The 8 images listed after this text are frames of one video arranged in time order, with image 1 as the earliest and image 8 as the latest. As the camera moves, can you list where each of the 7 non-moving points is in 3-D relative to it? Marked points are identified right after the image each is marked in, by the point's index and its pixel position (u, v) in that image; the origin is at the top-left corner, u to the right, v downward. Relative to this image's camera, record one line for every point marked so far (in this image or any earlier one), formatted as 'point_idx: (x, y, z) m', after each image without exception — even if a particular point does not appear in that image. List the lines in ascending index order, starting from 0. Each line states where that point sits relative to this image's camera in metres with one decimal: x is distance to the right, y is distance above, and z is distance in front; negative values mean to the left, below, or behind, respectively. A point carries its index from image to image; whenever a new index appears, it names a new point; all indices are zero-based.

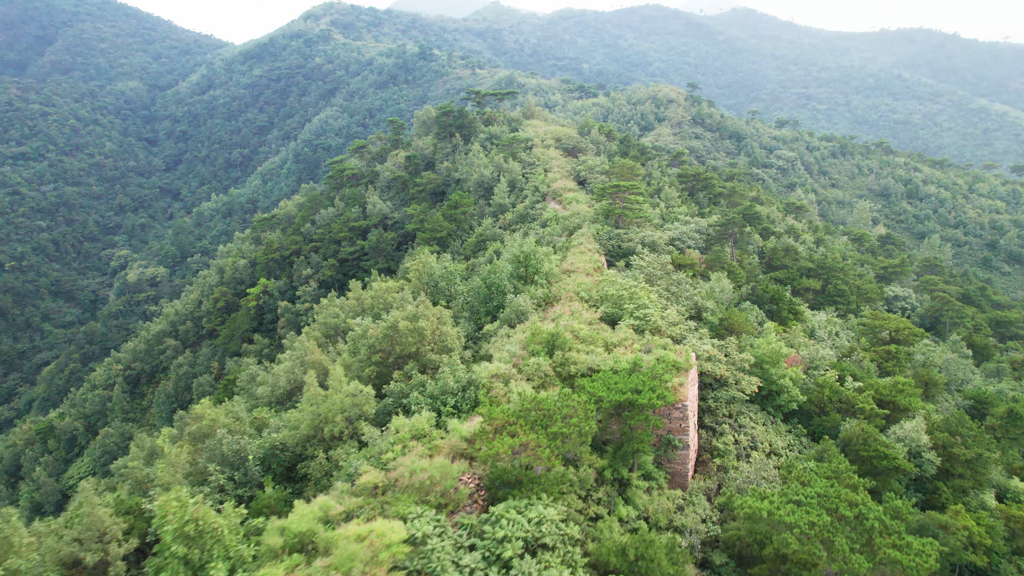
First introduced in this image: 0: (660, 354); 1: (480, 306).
0: (+2.5, -1.1, +11.2) m
1: (-0.7, -0.4, +15.5) m
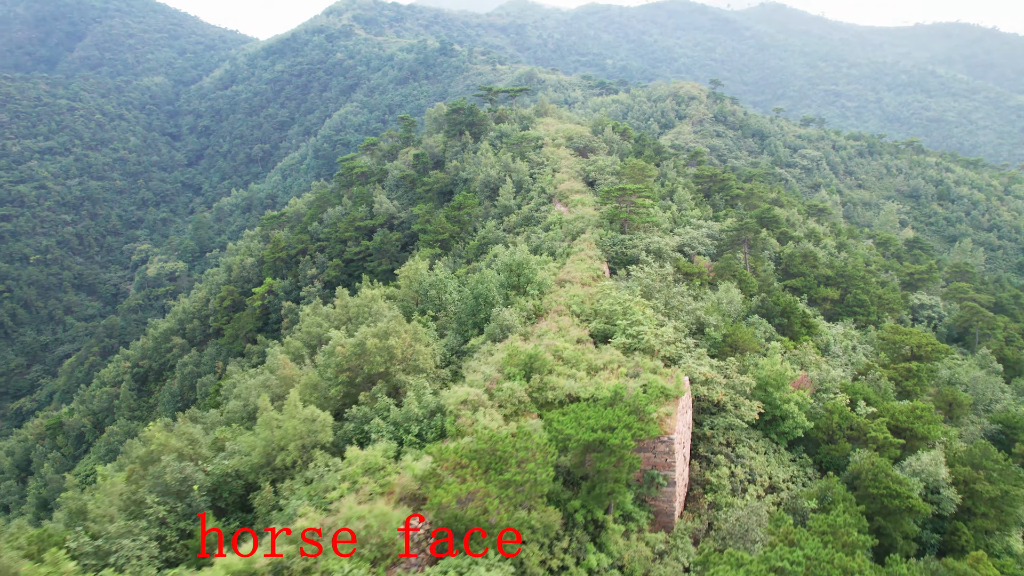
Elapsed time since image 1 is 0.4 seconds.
0: (+2.1, -1.4, +10.3) m
1: (-1.0, -0.6, +14.6) m
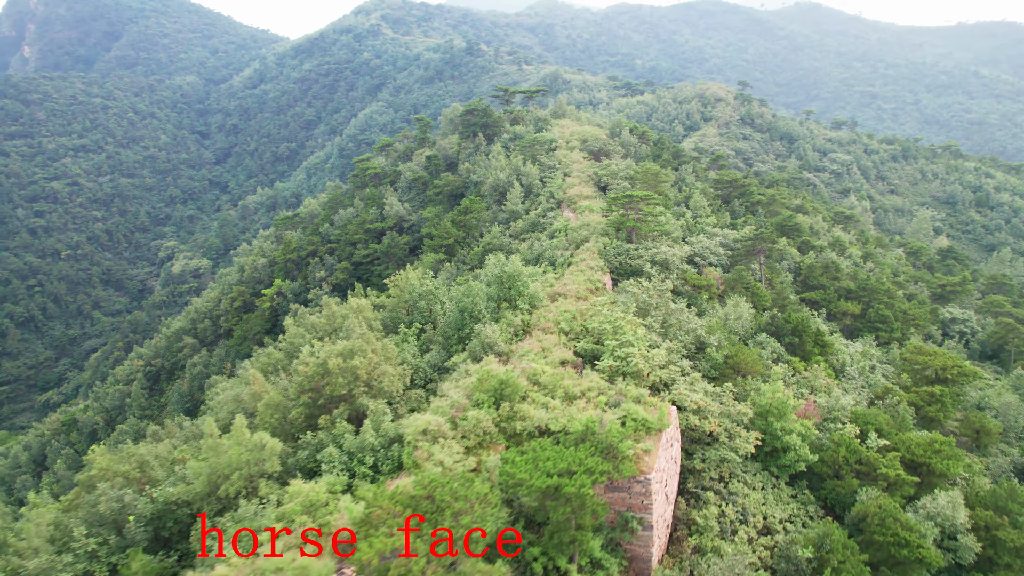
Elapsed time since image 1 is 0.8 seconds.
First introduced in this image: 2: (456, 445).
0: (+1.6, -1.7, +9.5) m
1: (-1.2, -0.9, +13.9) m
2: (-0.7, -2.0, +8.5) m
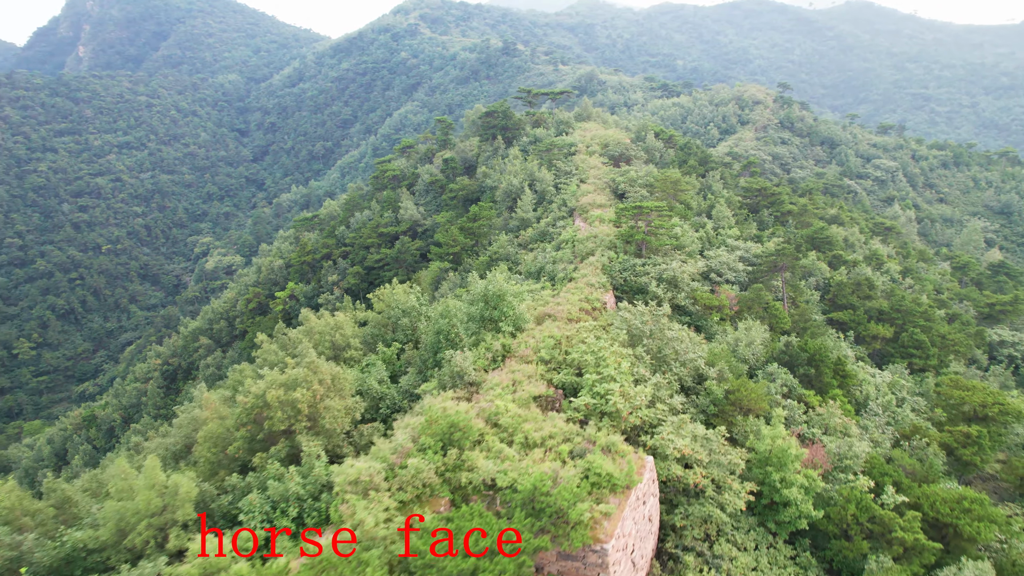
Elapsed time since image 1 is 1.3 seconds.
0: (+1.0, -2.2, +8.3) m
1: (-1.6, -1.3, +12.9) m
2: (-1.4, -2.4, +7.5) m
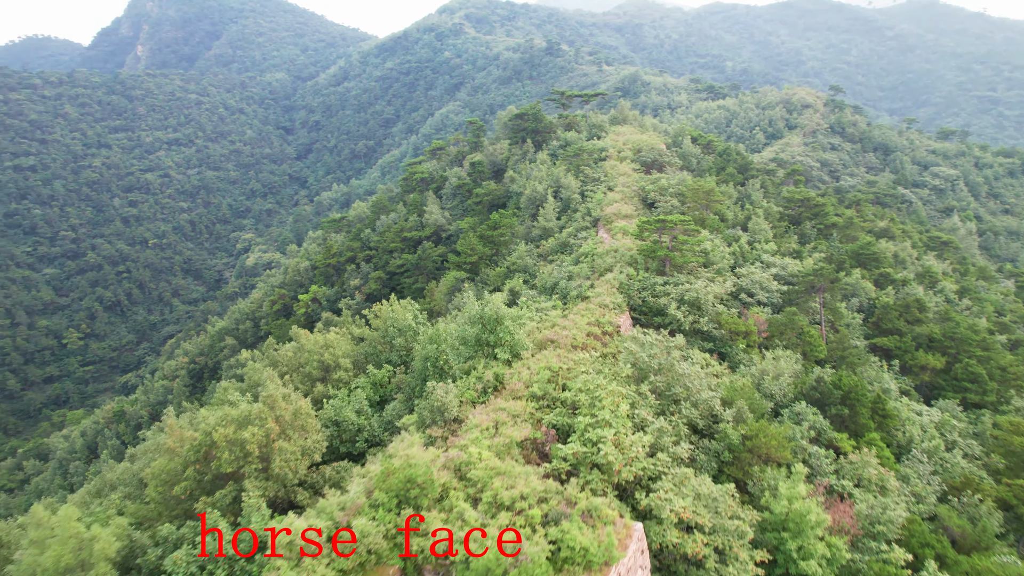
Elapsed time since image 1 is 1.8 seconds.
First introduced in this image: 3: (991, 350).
0: (+0.6, -2.6, +7.1) m
1: (-1.7, -1.7, +11.9) m
2: (-1.9, -2.8, +6.5) m
3: (+13.9, -1.9, +19.5) m
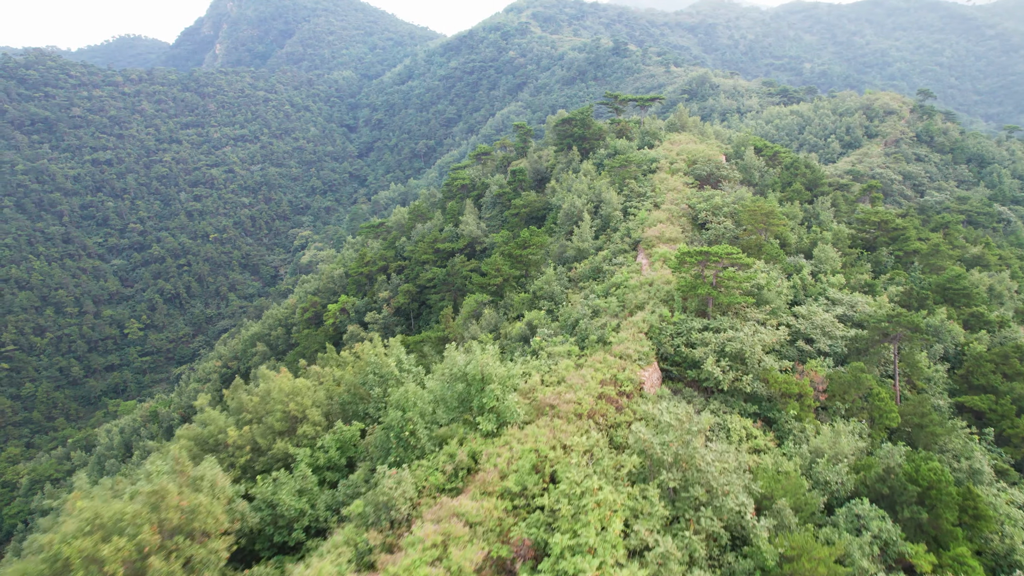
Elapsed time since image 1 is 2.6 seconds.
0: (-0.2, -3.4, +4.9) m
1: (-1.9, -2.4, +9.9) m
2: (-2.7, -3.5, +4.5) m
3: (+14.3, -3.2, +15.9) m
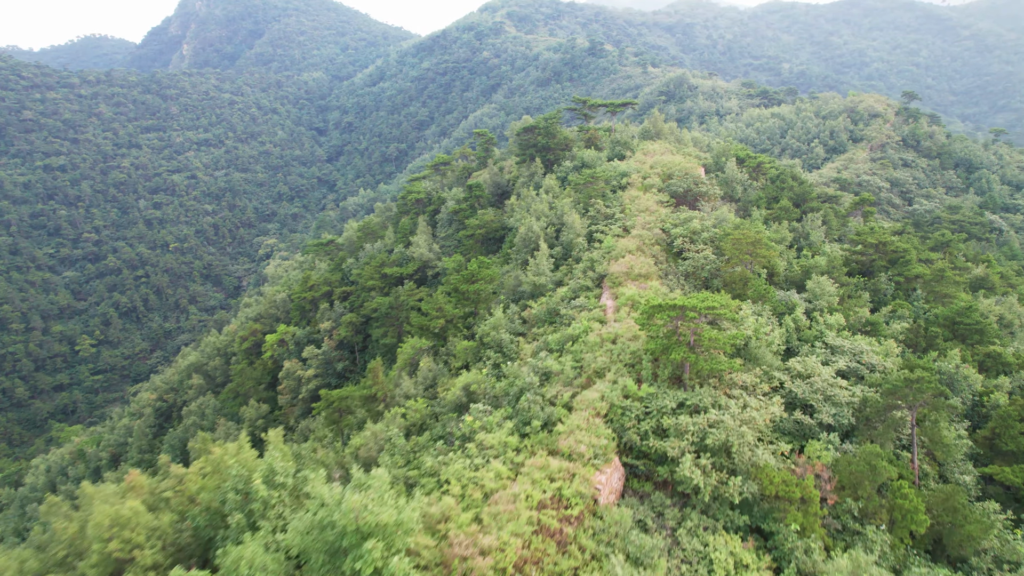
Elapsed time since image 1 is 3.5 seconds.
0: (-1.2, -4.6, +1.8) m
1: (-3.1, -3.5, +6.7) m
2: (-3.6, -4.6, +1.4) m
3: (+13.0, -4.2, +13.2) m
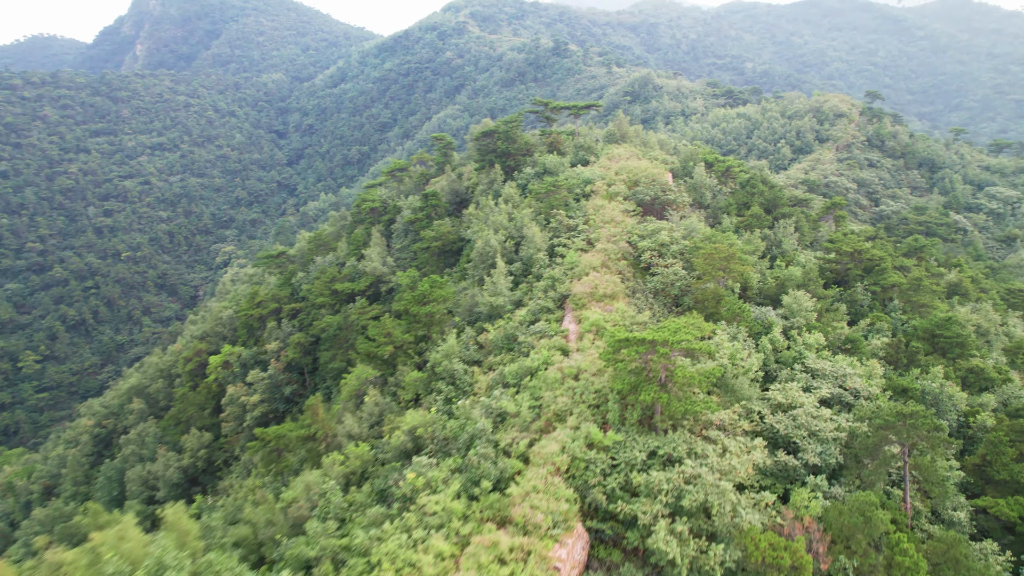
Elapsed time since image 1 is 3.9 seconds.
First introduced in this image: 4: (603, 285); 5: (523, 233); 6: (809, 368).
0: (-1.5, -5.1, +0.3) m
1: (-3.6, -4.1, +5.1) m
2: (-3.9, -5.2, -0.3) m
3: (+12.1, -4.5, +12.3) m
4: (+2.0, 0.0, +14.9) m
5: (+0.3, +1.7, +19.4) m
6: (+6.1, -1.7, +13.7) m
